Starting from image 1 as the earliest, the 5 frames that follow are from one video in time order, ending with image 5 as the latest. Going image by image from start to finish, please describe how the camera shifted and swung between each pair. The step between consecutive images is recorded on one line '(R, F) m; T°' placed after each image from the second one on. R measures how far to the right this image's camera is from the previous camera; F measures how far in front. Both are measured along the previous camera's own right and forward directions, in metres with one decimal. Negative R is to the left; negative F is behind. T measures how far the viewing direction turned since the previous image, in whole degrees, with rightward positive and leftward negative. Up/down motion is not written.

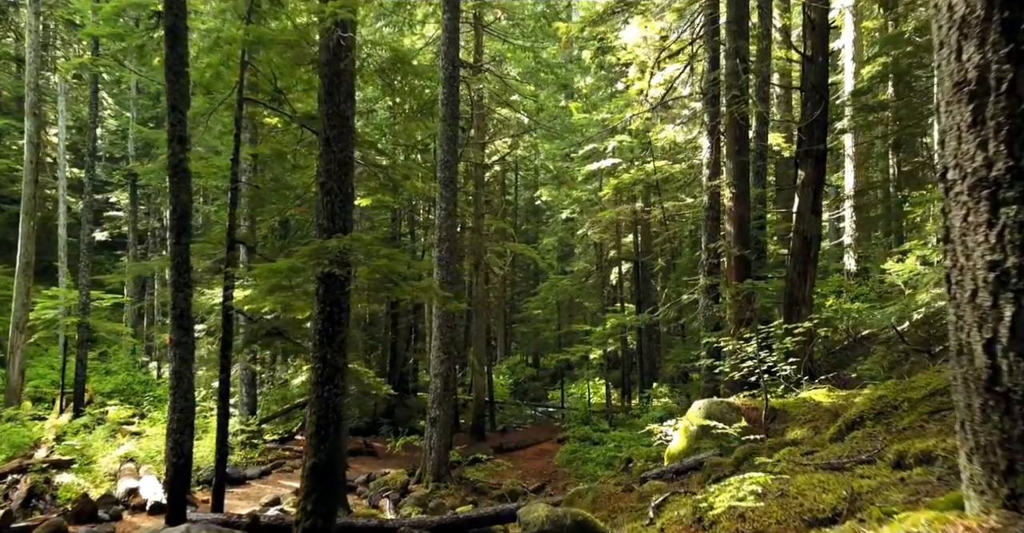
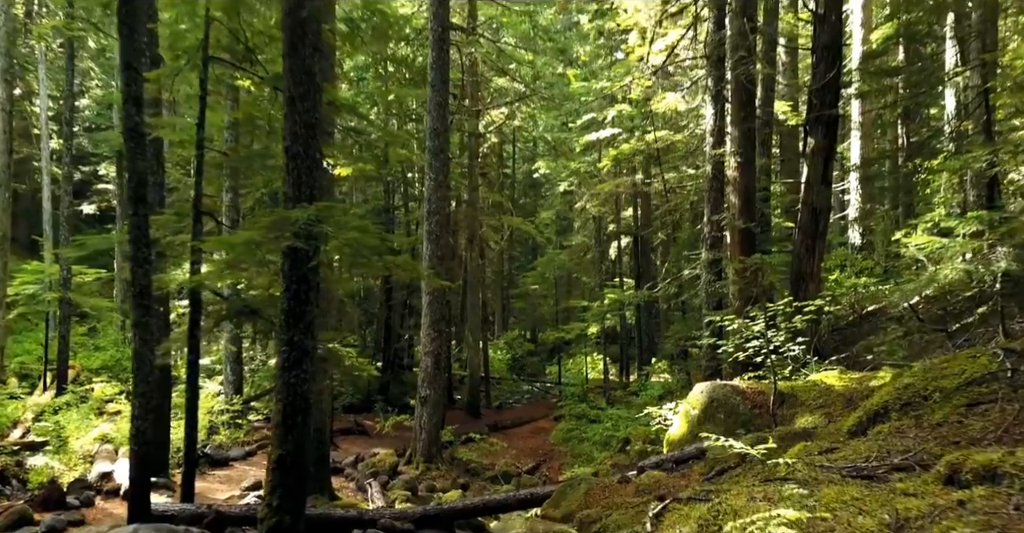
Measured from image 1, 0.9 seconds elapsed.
(+0.1, +0.7) m; 0°
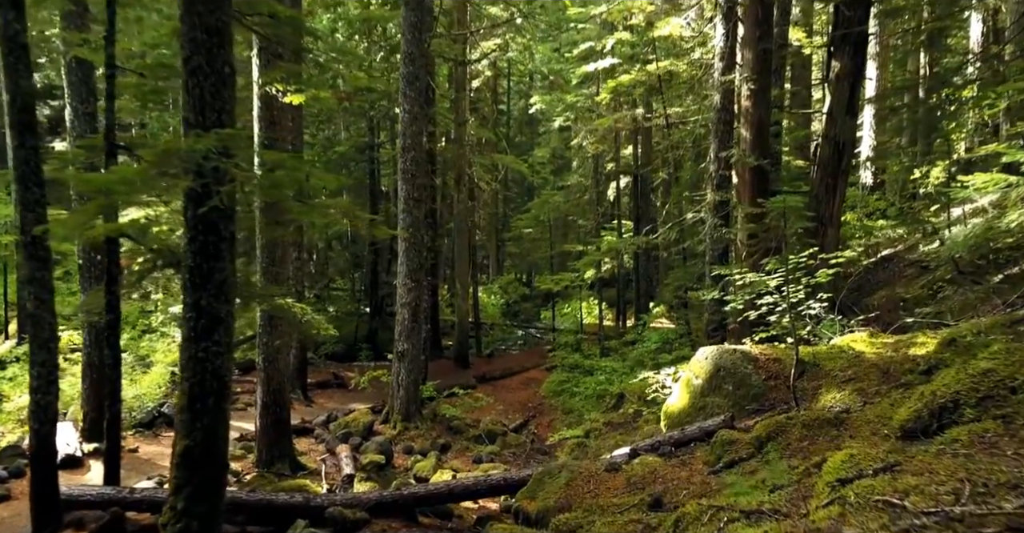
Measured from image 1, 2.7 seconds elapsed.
(+0.3, +1.5) m; 0°
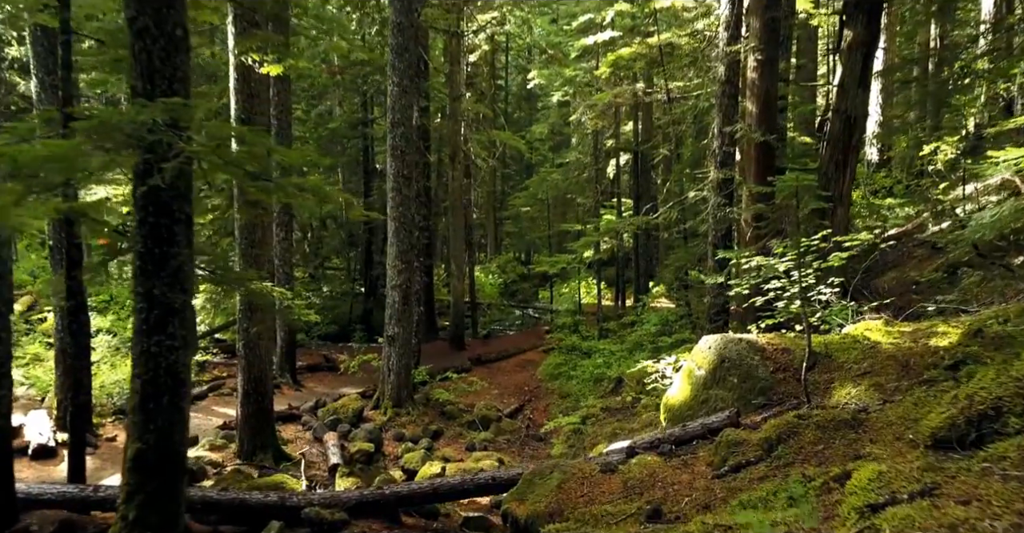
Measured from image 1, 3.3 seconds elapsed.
(+0.1, +0.6) m; 0°
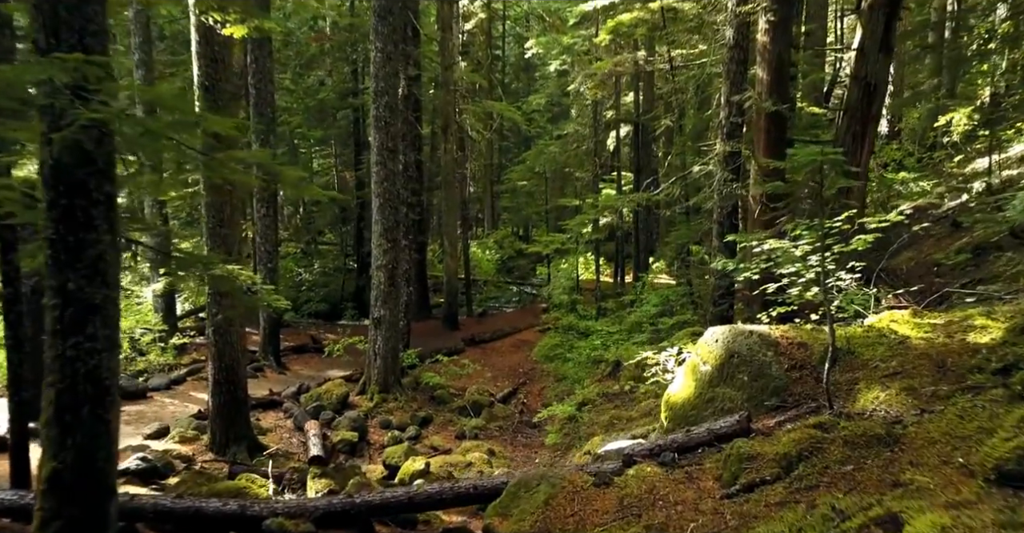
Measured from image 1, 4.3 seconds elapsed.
(+0.1, +0.8) m; 0°
